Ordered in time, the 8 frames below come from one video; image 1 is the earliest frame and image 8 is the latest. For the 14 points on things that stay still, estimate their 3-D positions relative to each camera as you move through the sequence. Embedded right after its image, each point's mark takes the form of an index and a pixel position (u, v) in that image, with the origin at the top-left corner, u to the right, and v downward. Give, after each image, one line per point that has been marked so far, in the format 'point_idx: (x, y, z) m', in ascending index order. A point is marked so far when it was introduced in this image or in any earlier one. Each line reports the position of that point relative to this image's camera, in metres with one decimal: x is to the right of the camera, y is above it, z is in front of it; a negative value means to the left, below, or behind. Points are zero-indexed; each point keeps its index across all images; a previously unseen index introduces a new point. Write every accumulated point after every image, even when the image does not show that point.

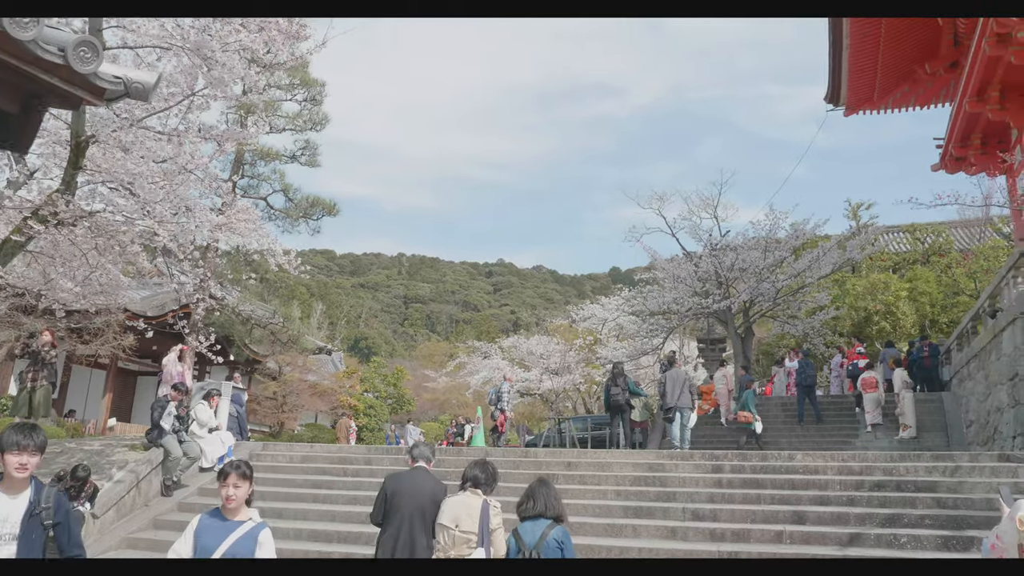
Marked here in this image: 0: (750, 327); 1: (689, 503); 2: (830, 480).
0: (+5.4, -0.9, +17.3) m
1: (+1.6, -1.9, +6.8) m
2: (+2.9, -1.7, +7.1) m
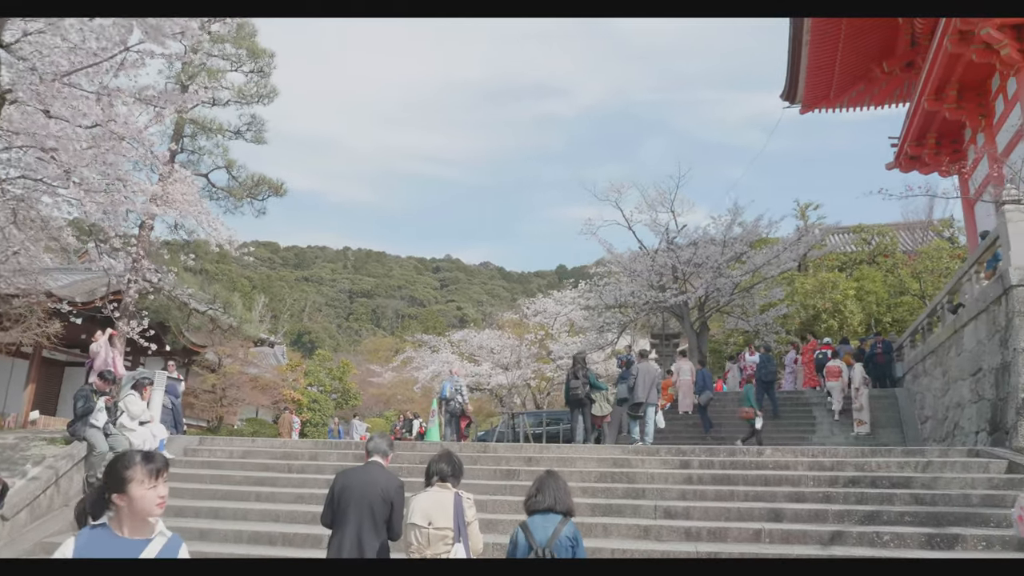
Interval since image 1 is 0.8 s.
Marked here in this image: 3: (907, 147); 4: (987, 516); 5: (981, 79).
0: (+4.3, -0.8, +17.2) m
1: (+1.2, -1.8, +6.5) m
2: (+2.6, -1.6, +6.8) m
3: (+7.6, +2.7, +14.8) m
4: (+3.5, -1.7, +5.8) m
5: (+7.7, +3.4, +12.7) m
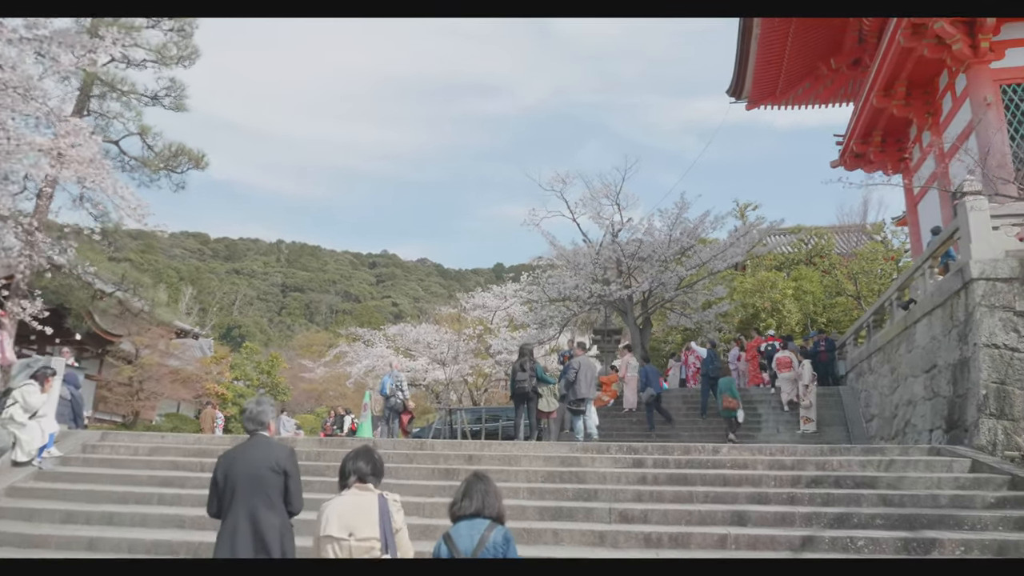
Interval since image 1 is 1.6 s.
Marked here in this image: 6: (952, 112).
0: (+3.0, -0.7, +16.9) m
1: (+0.8, -1.7, +5.9) m
2: (+2.1, -1.5, +6.4) m
3: (+6.5, +2.7, +14.8) m
4: (+3.1, -1.6, +5.4) m
5: (+6.8, +3.5, +12.6) m
6: (+6.9, +2.8, +12.1) m
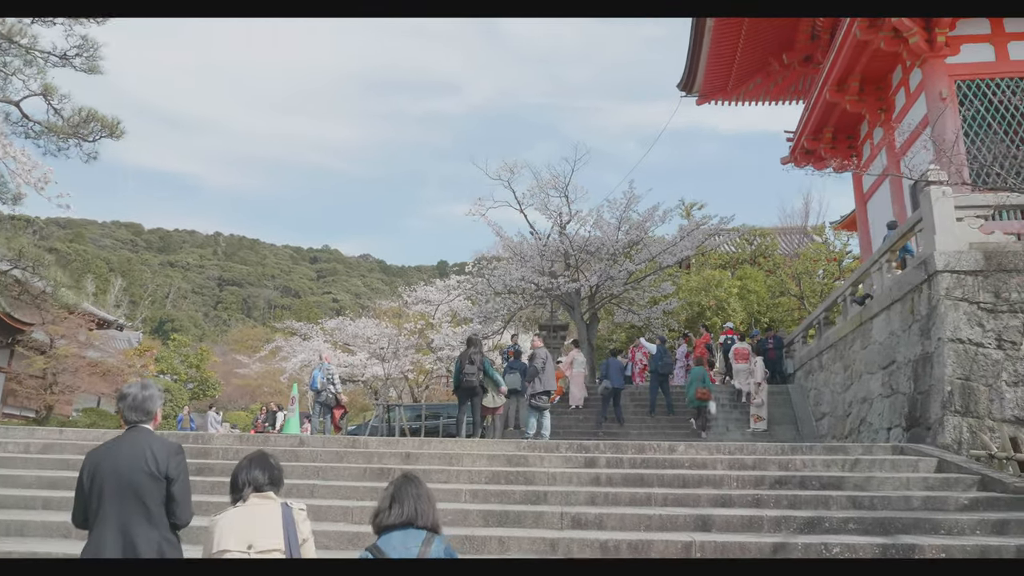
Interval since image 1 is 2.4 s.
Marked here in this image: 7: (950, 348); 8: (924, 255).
0: (+1.8, -0.6, +16.5) m
1: (+0.4, -1.5, +5.4) m
2: (+1.6, -1.4, +5.9) m
3: (+5.5, +2.8, +14.6) m
4: (+2.8, -1.5, +5.0) m
5: (+6.0, +3.5, +12.5) m
6: (+6.1, +2.8, +12.0) m
7: (+3.9, -0.5, +7.0) m
8: (+4.1, +0.3, +7.6) m
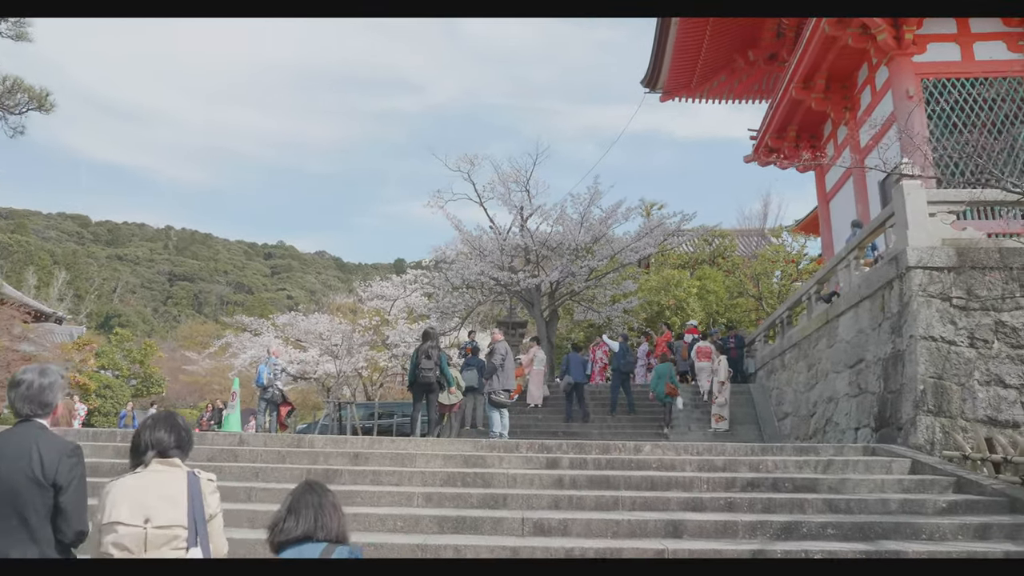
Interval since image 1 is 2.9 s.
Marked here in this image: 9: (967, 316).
0: (+0.9, -0.5, +16.1) m
1: (+0.1, -1.4, +5.0) m
2: (+1.3, -1.4, +5.6) m
3: (+4.8, +2.8, +14.5) m
4: (+2.5, -1.5, +4.8) m
5: (+5.4, +3.5, +12.4) m
6: (+5.5, +2.8, +11.9) m
7: (+3.6, -0.5, +6.8) m
8: (+3.7, +0.4, +7.4) m
9: (+4.1, -0.2, +6.9) m
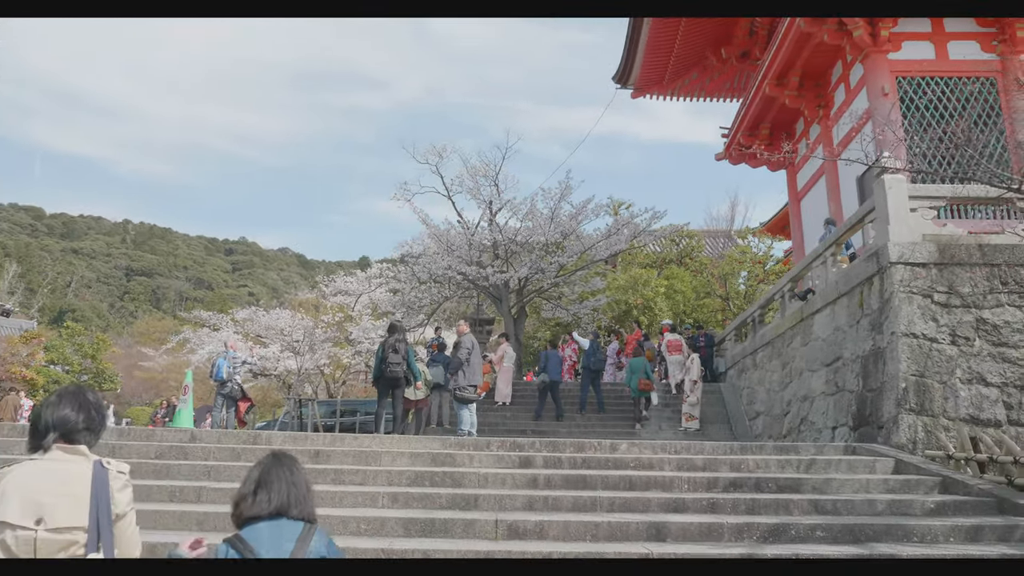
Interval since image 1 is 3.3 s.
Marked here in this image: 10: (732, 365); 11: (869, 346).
0: (+0.3, -0.4, +15.8) m
1: (-0.1, -1.4, +4.7) m
2: (+1.1, -1.3, +5.3) m
3: (+4.2, +2.8, +14.4) m
4: (+2.3, -1.4, +4.5) m
5: (+5.0, +3.5, +12.3) m
6: (+5.1, +2.8, +11.8) m
7: (+3.3, -0.5, +6.6) m
8: (+3.4, +0.4, +7.2) m
9: (+3.8, -0.2, +6.7) m
10: (+3.6, -1.3, +12.7) m
11: (+3.3, -0.5, +7.1) m
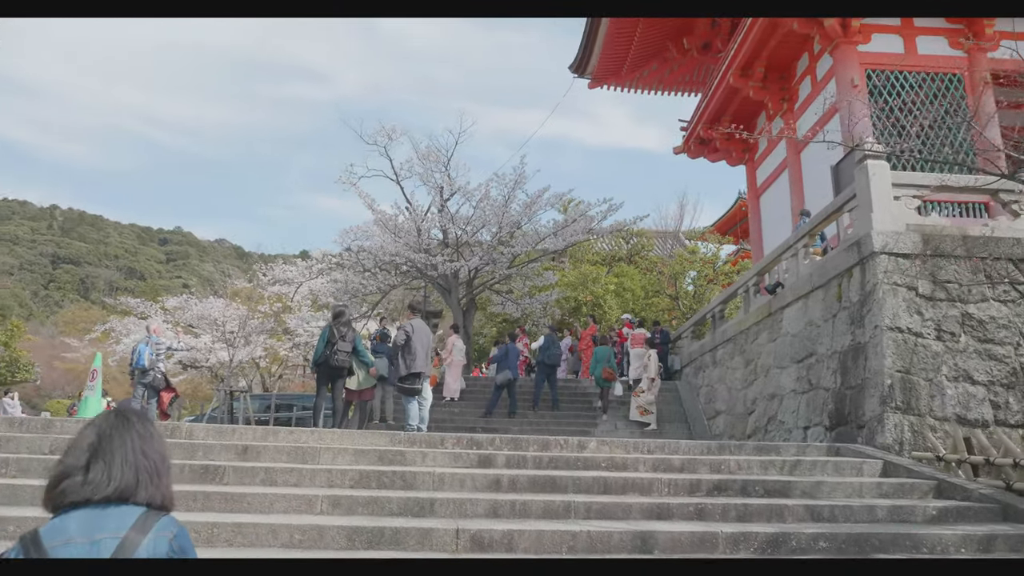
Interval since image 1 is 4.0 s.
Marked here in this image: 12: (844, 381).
0: (-0.7, -0.3, +15.2) m
1: (-0.3, -1.2, +4.0) m
2: (+0.9, -1.2, +4.7) m
3: (+3.4, +2.9, +14.0) m
4: (+2.1, -1.3, +4.1) m
5: (+4.3, +3.6, +12.0) m
6: (+4.4, +2.9, +11.5) m
7: (+3.0, -0.4, +6.2) m
8: (+3.1, +0.5, +6.8) m
9: (+3.5, -0.2, +6.3) m
10: (+2.8, -1.2, +12.3) m
11: (+2.9, -0.5, +6.7) m
12: (+2.9, -0.8, +6.7) m
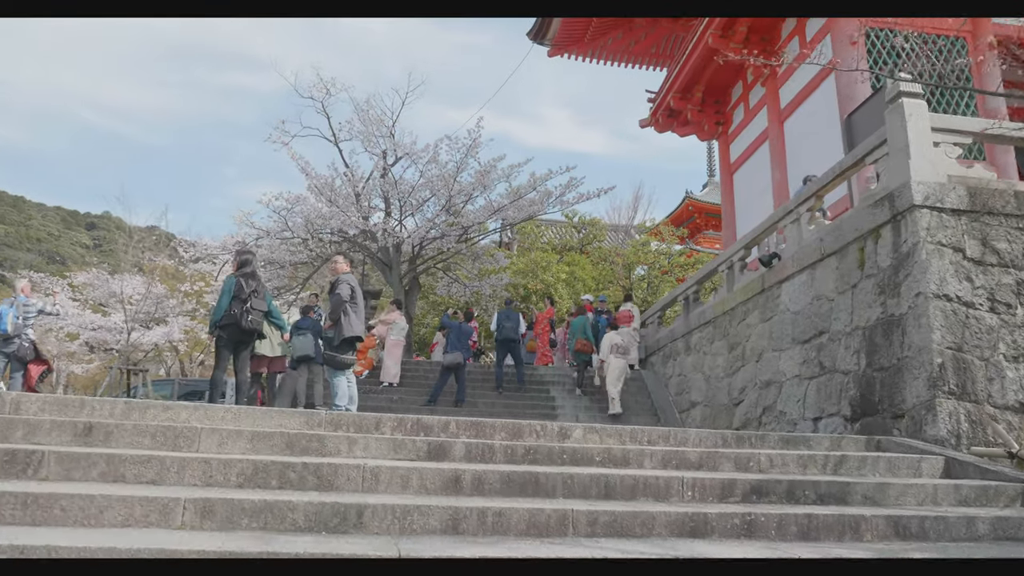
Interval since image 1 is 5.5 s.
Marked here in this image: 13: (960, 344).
0: (-1.7, +0.1, +13.7) m
1: (-0.4, -0.8, +2.6) m
2: (+0.7, -0.8, +3.4) m
3: (+2.7, +3.2, +12.9) m
4: (+2.0, -1.0, +2.9) m
5: (+3.7, +3.8, +10.9) m
6: (+3.9, +3.1, +10.4) m
7: (+2.8, -0.1, +5.0) m
8: (+2.8, +0.7, +5.7) m
9: (+3.2, +0.1, +5.2) m
10: (+2.1, -0.9, +11.1) m
11: (+2.6, -0.2, +5.6) m
12: (+2.6, -0.5, +5.5) m
13: (+2.9, -0.4, +4.9) m
